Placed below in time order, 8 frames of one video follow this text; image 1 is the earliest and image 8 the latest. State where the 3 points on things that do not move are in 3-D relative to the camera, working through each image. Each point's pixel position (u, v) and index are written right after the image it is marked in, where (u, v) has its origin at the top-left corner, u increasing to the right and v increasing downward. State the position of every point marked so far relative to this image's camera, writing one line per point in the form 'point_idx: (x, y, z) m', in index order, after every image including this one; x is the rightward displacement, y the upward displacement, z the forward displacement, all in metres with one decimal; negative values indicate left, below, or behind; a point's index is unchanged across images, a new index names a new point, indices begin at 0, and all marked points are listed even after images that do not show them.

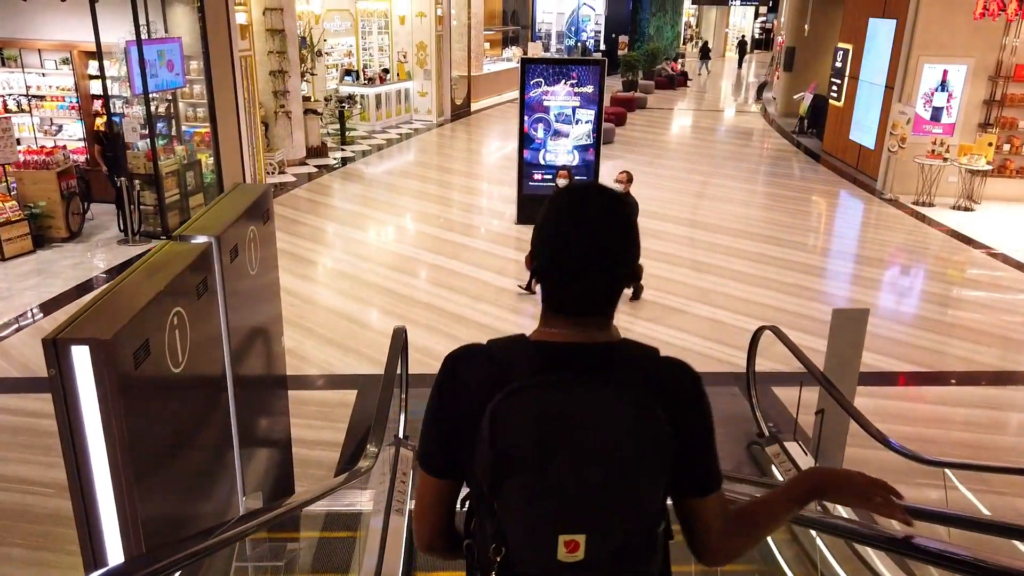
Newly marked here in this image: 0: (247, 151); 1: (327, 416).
0: (-3.3, +1.7, +9.9) m
1: (-1.2, -0.8, +5.0) m
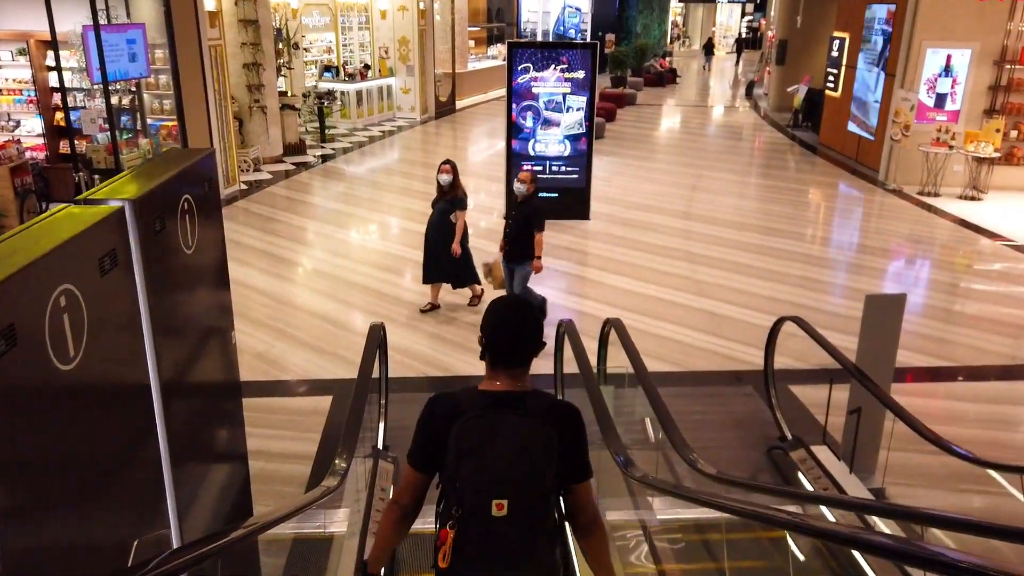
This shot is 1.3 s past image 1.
0: (-3.5, +1.7, +9.3) m
1: (-1.2, -0.8, +4.5) m
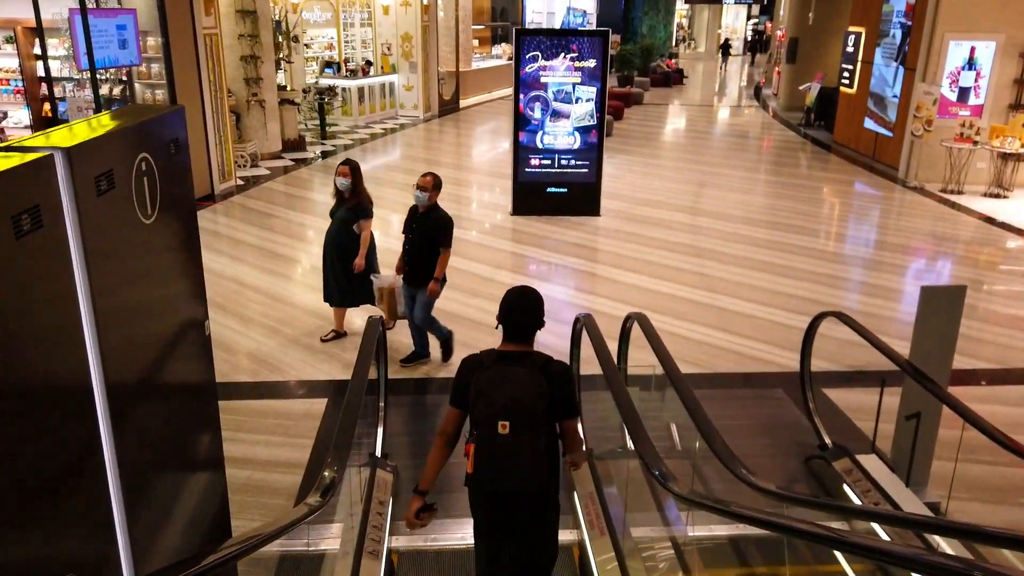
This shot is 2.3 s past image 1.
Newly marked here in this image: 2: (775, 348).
0: (-3.4, +1.7, +9.0) m
1: (-1.2, -0.7, +4.1) m
2: (+1.8, -0.4, +5.4) m
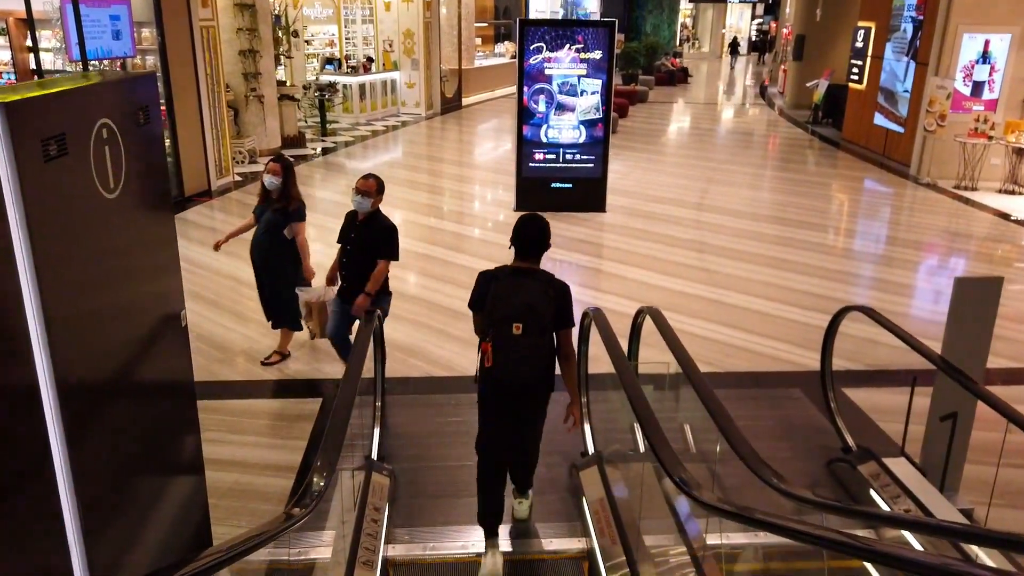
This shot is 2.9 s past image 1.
0: (-3.4, +1.7, +8.8) m
1: (-1.2, -0.7, +3.9) m
2: (+1.8, -0.4, +5.2) m
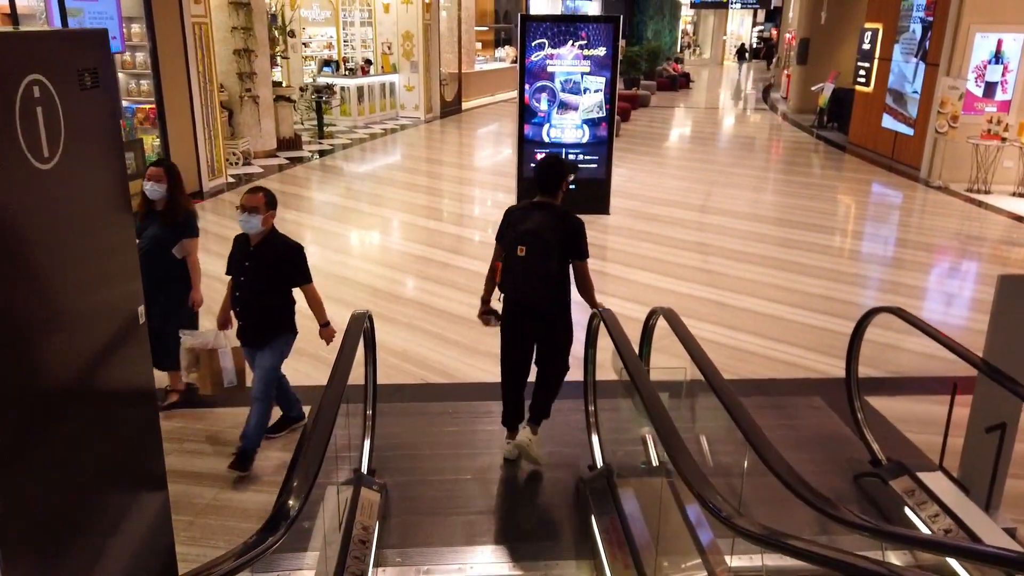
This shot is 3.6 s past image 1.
0: (-3.4, +1.7, +8.6) m
1: (-1.2, -0.7, +3.7) m
2: (+1.8, -0.4, +4.9) m
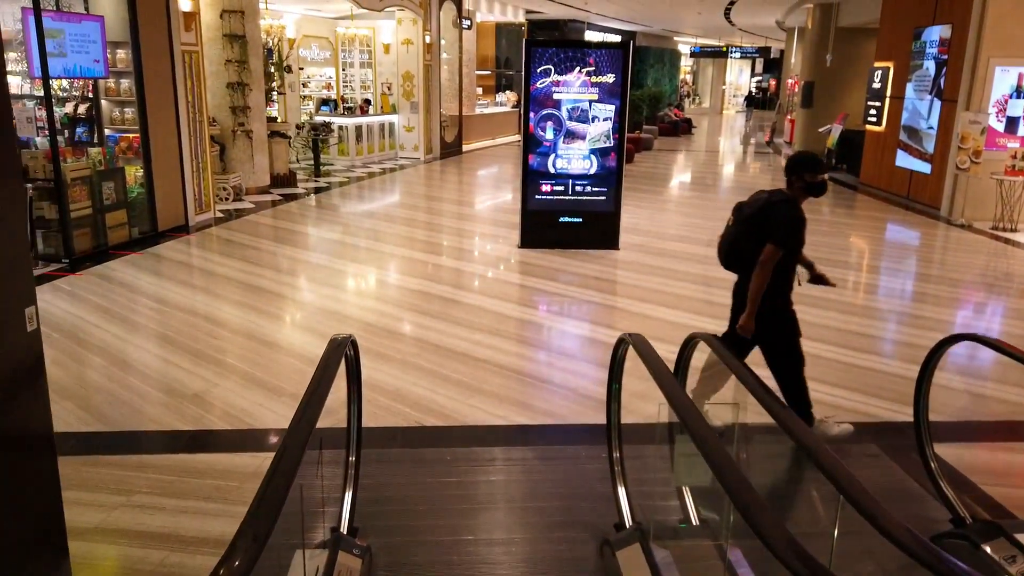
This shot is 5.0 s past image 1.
0: (-3.3, +1.2, +8.2) m
1: (-1.1, -0.8, +3.1) m
2: (+1.8, -0.6, +4.4) m
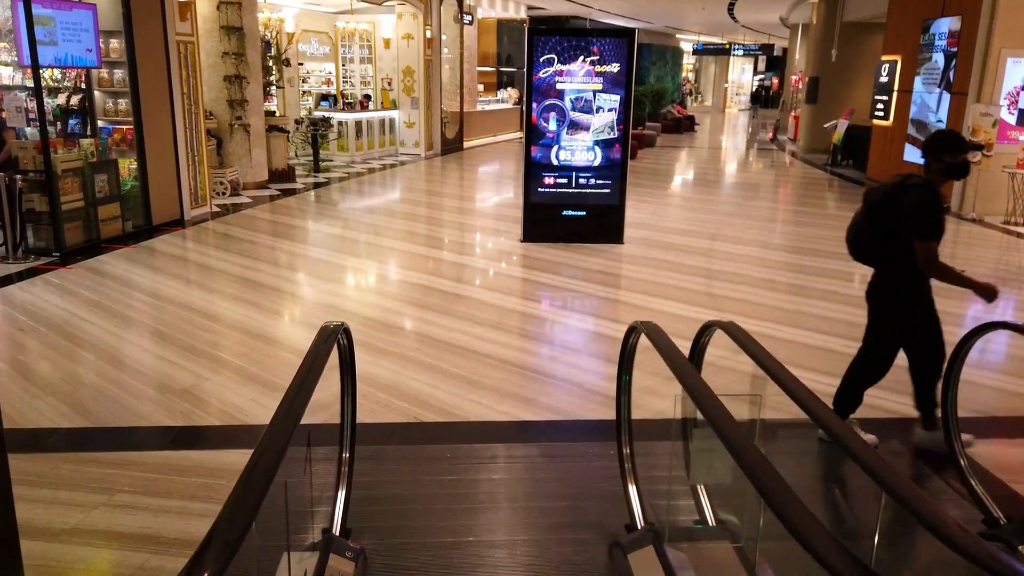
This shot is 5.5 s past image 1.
0: (-3.3, +1.3, +8.0) m
1: (-1.1, -0.8, +3.0) m
2: (+1.9, -0.5, +4.2) m
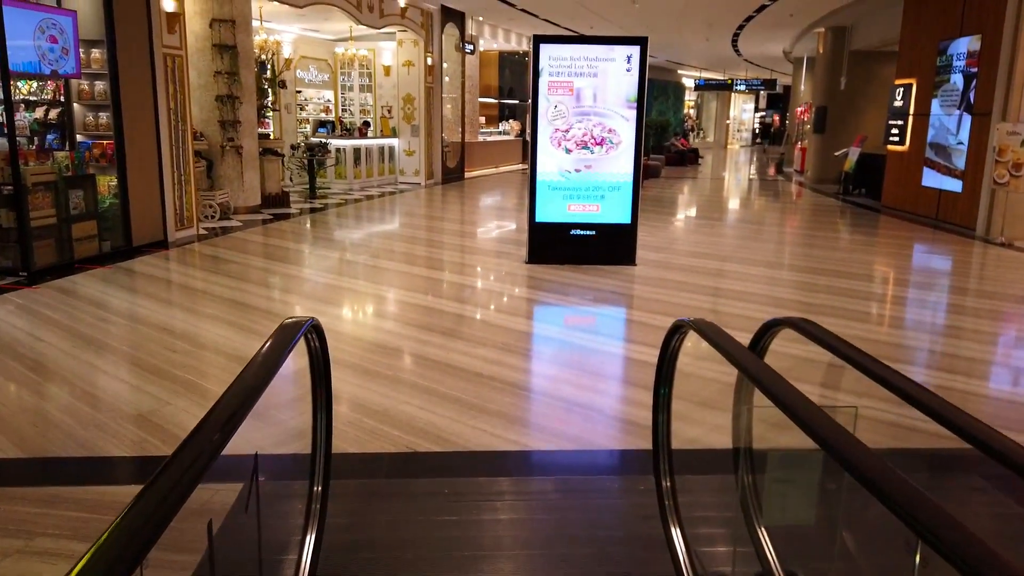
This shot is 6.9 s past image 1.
0: (-3.3, +1.0, +7.6) m
1: (-1.1, -0.8, +2.5) m
2: (+1.9, -0.6, +3.7) m
